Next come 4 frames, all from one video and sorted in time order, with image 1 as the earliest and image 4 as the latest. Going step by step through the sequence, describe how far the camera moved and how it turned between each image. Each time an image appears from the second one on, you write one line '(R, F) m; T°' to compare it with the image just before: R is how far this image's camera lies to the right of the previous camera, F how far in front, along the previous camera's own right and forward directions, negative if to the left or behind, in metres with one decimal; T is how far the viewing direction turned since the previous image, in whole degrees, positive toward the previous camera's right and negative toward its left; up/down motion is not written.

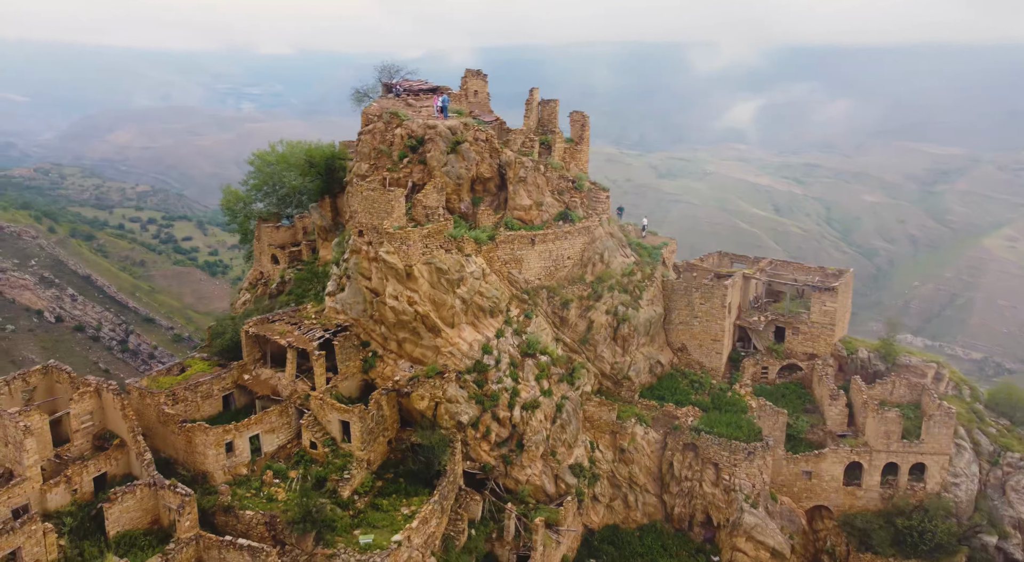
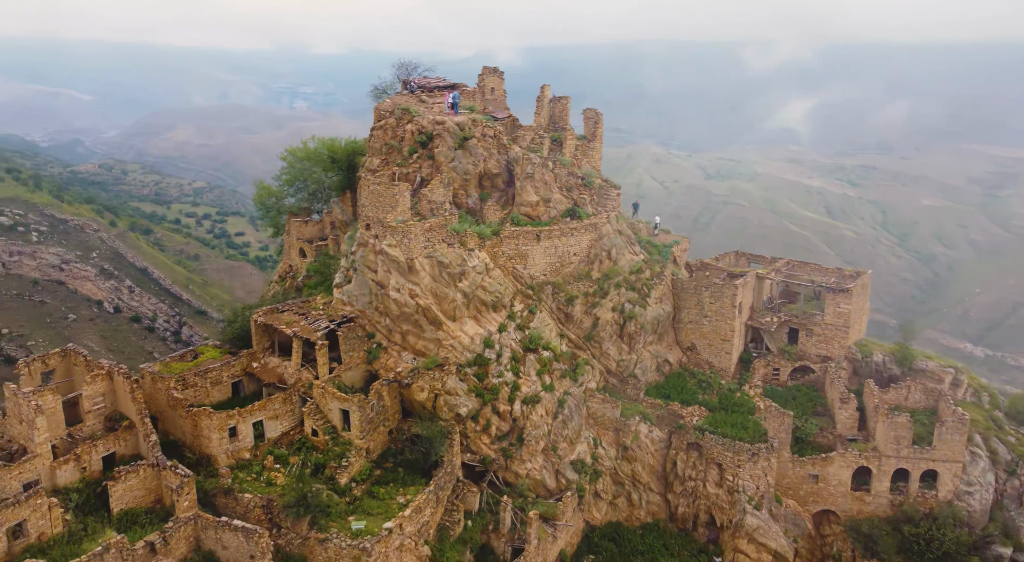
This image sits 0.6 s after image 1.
(+0.7, -0.1) m; -3°
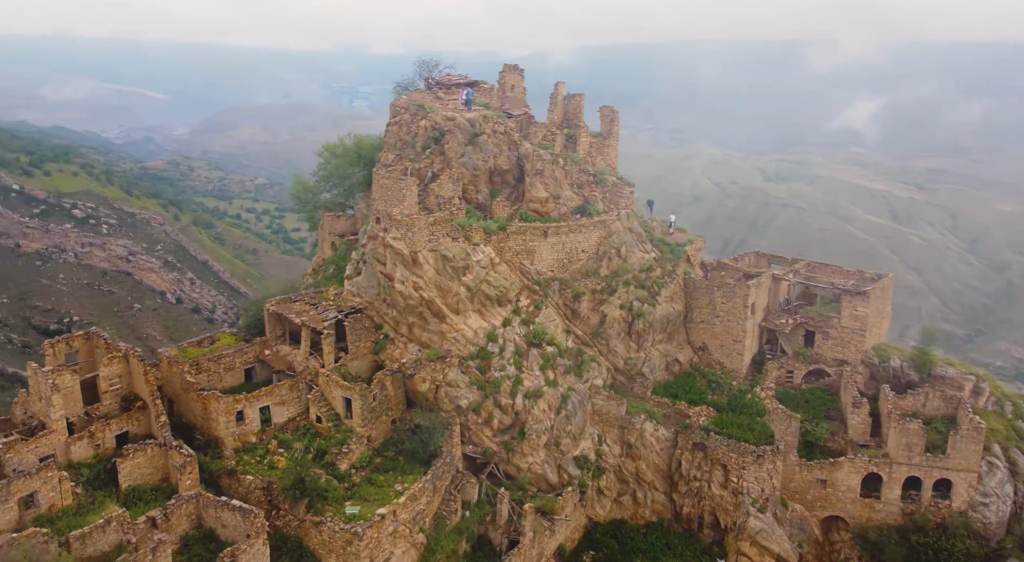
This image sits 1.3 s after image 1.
(+0.8, -0.1) m; -3°
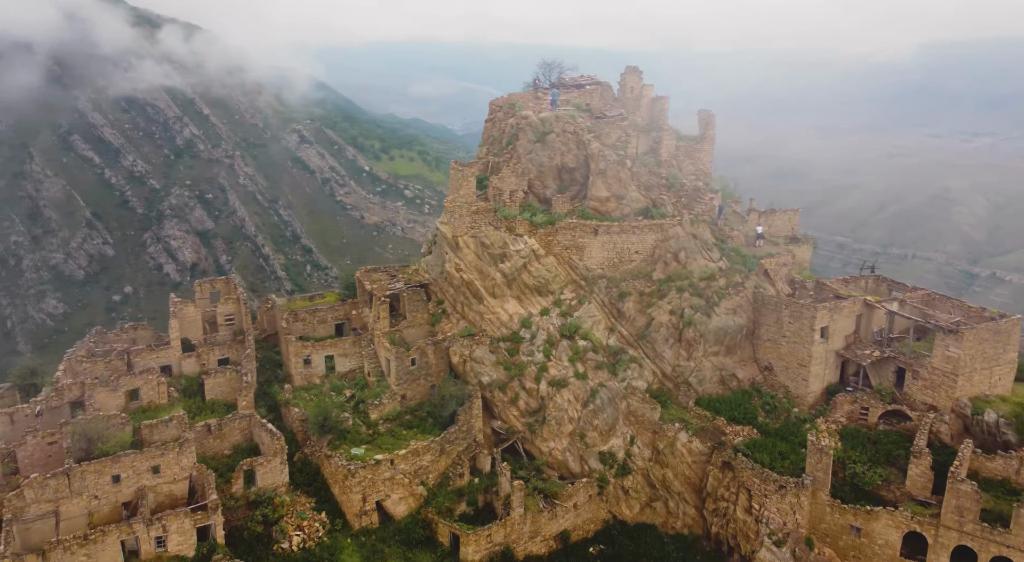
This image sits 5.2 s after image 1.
(+4.4, -0.3) m; -19°
